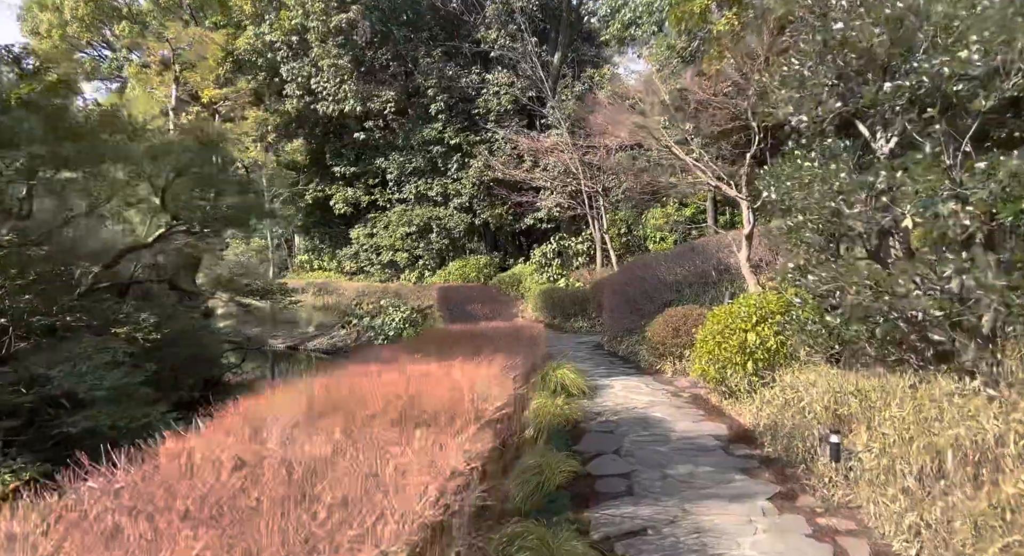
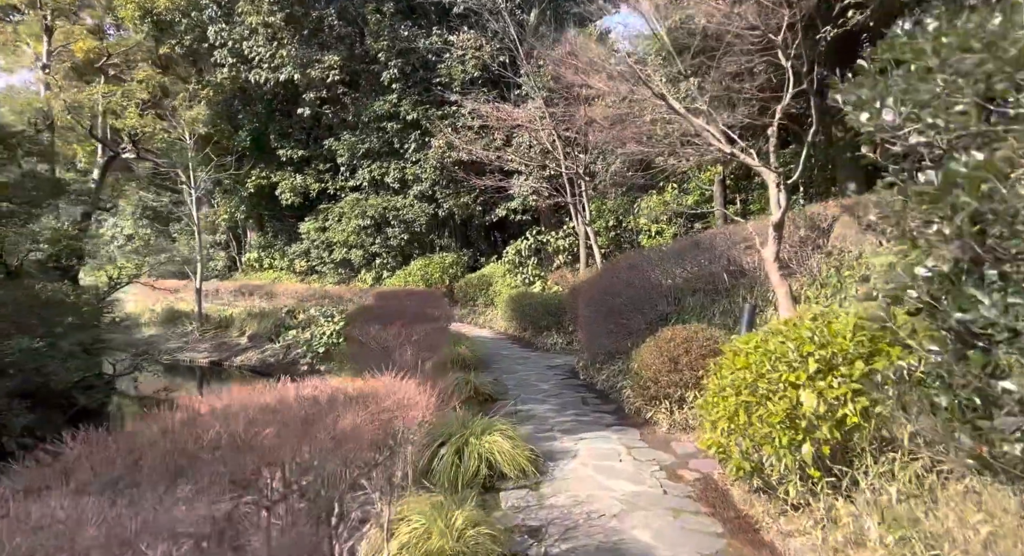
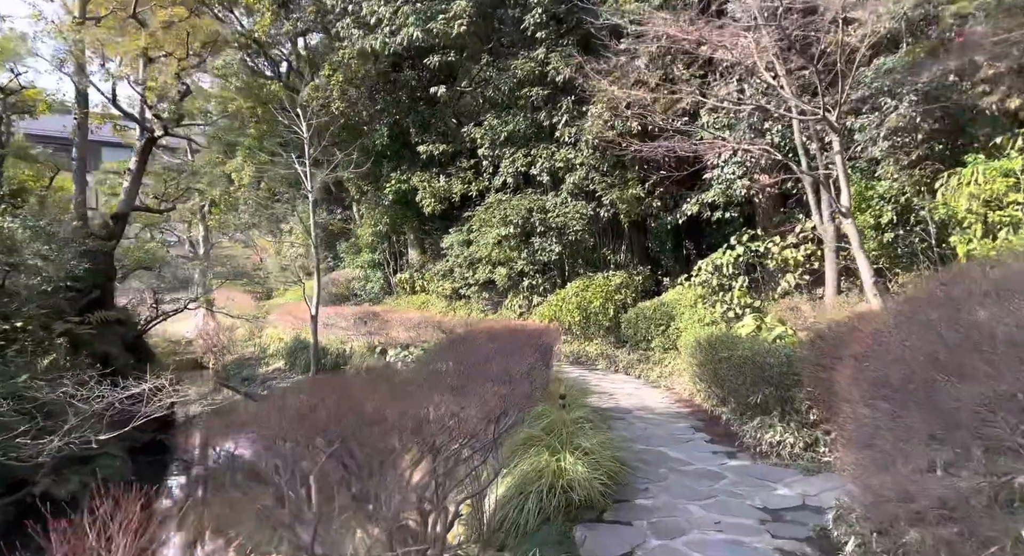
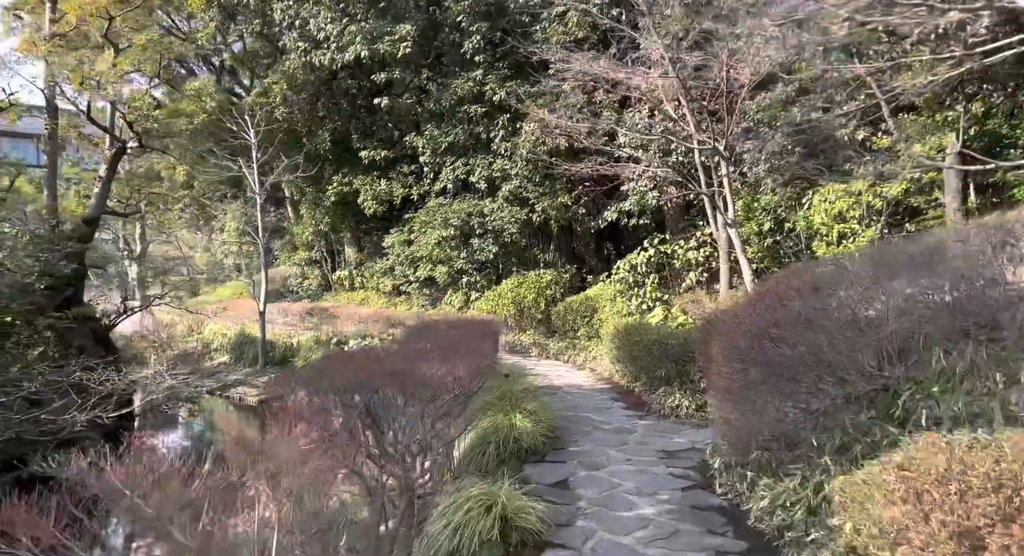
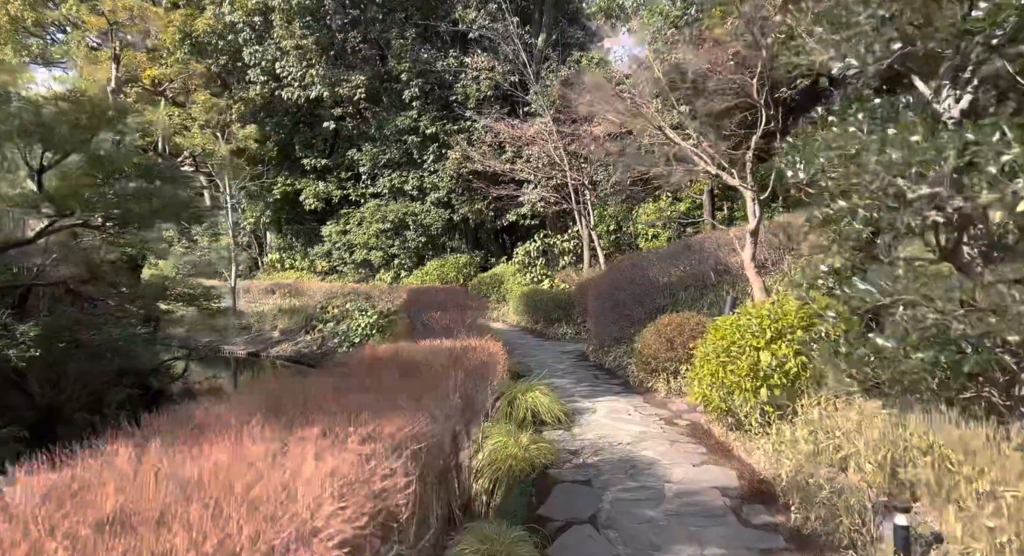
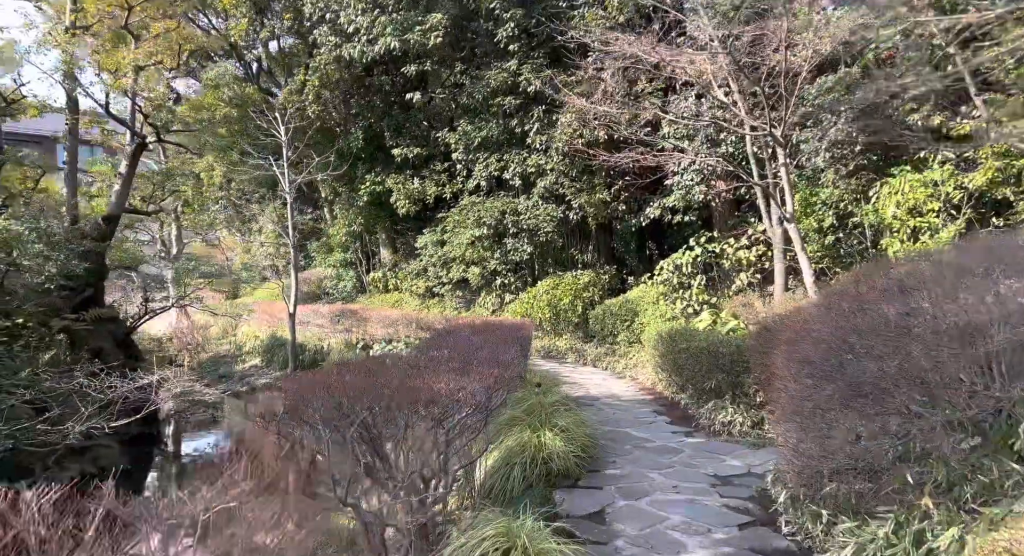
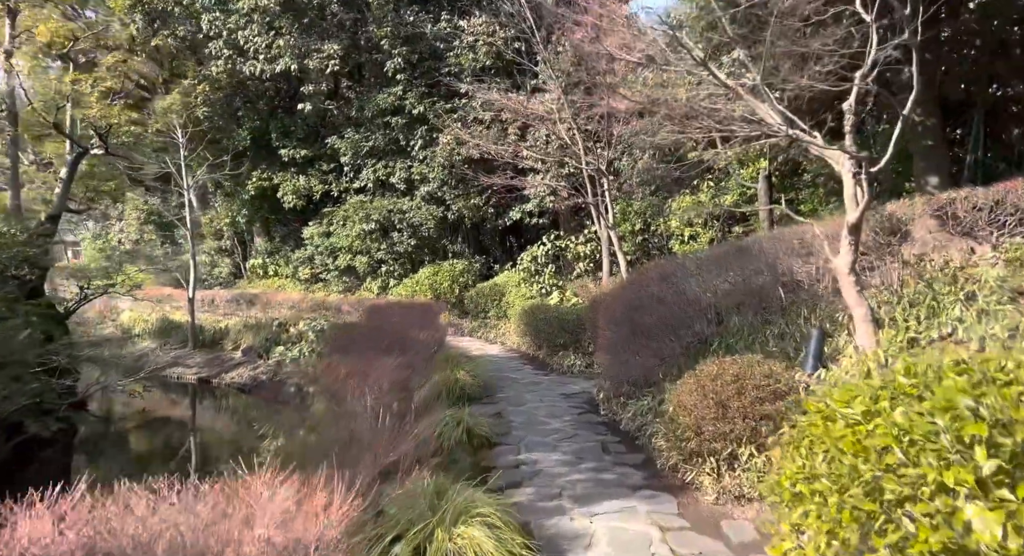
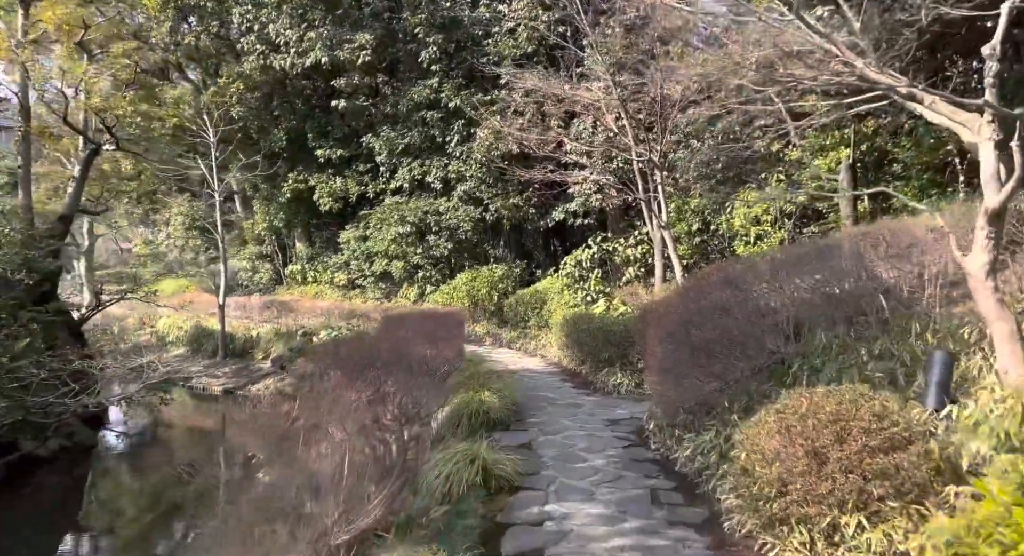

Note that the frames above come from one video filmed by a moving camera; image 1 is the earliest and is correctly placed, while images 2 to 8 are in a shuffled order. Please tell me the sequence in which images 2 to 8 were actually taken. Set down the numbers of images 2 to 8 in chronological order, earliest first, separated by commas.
5, 2, 7, 8, 4, 6, 3
